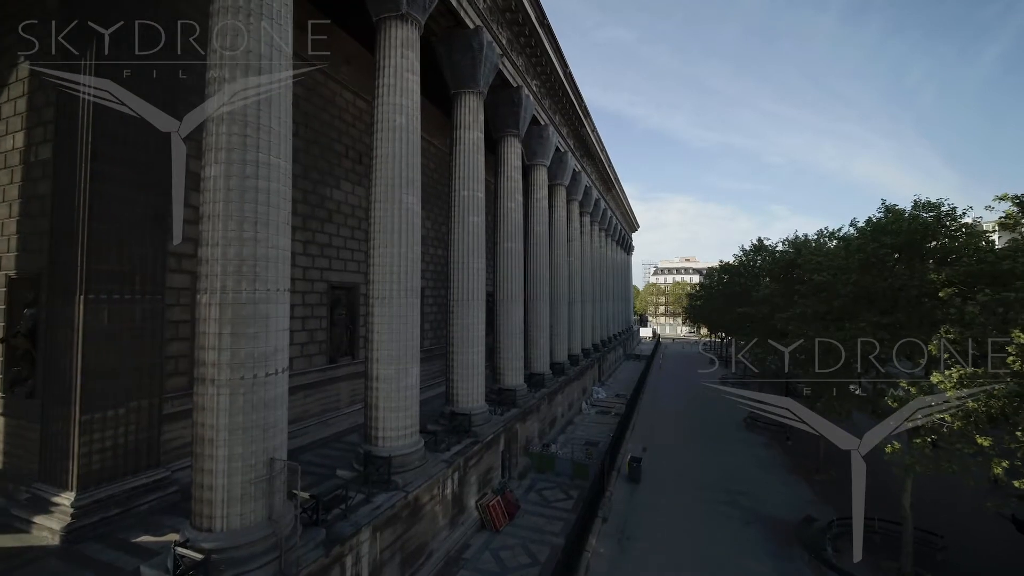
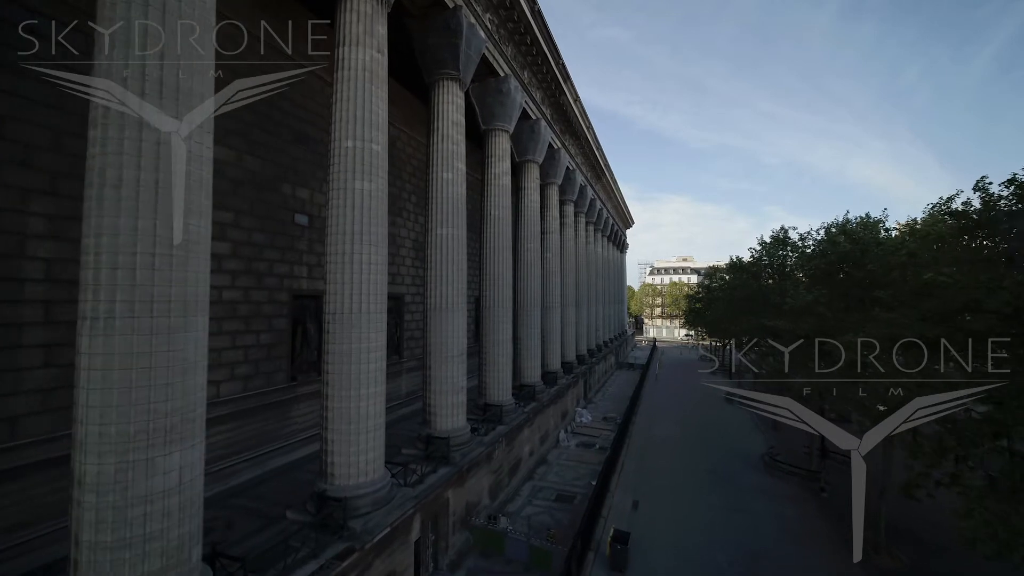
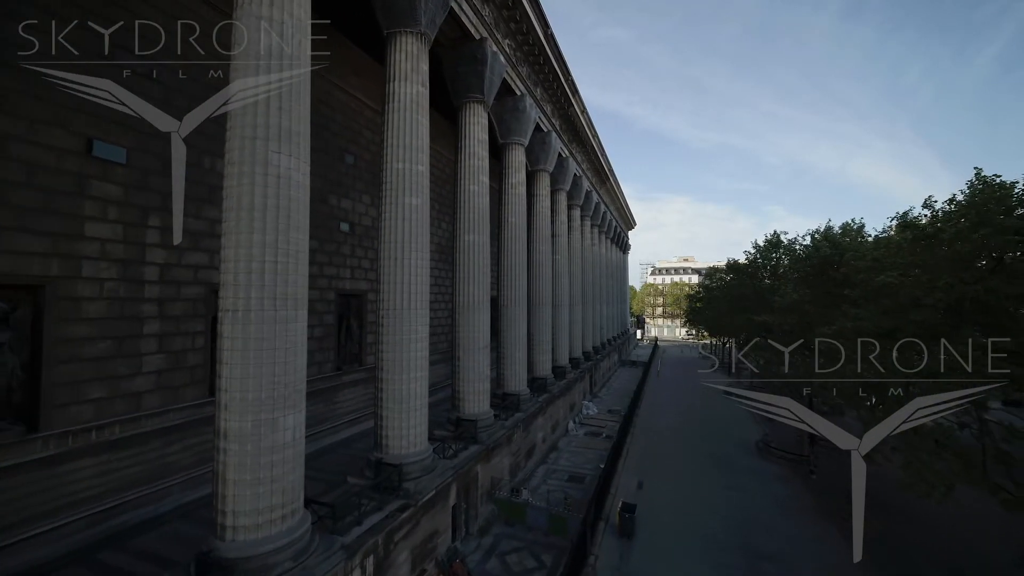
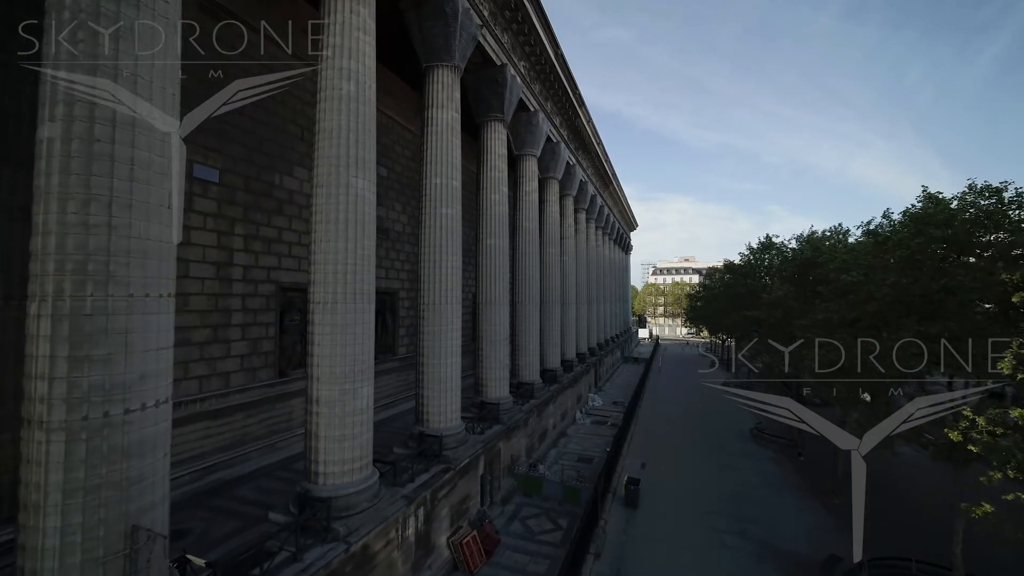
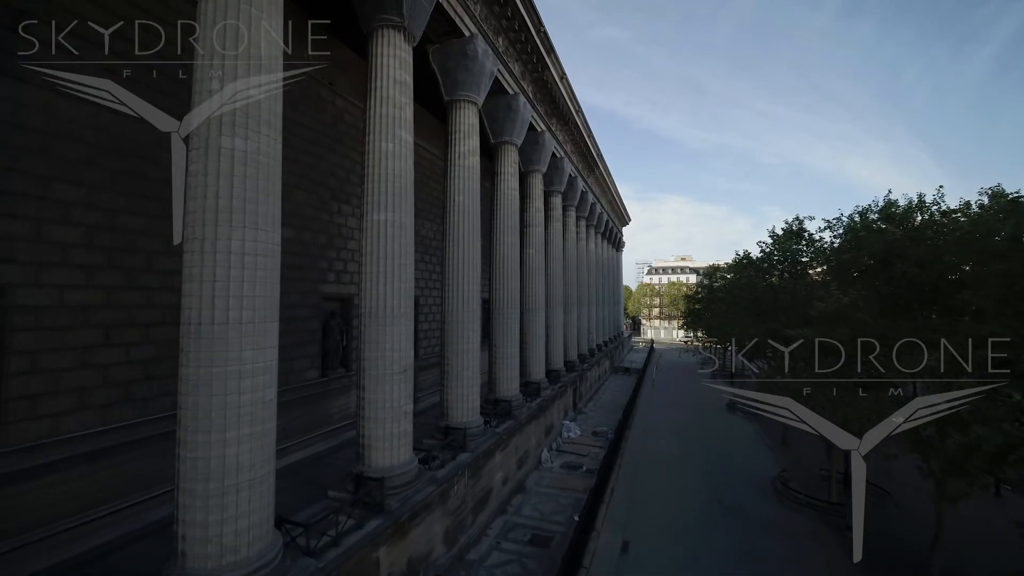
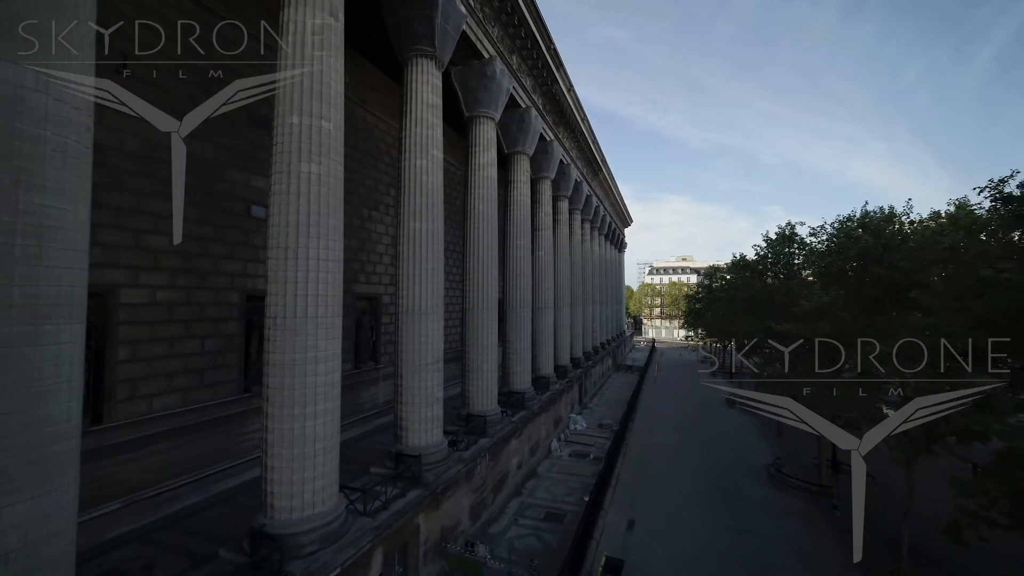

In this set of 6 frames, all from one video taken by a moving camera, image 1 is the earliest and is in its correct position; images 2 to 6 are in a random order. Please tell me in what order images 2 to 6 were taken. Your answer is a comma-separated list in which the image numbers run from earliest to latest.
4, 3, 2, 6, 5
